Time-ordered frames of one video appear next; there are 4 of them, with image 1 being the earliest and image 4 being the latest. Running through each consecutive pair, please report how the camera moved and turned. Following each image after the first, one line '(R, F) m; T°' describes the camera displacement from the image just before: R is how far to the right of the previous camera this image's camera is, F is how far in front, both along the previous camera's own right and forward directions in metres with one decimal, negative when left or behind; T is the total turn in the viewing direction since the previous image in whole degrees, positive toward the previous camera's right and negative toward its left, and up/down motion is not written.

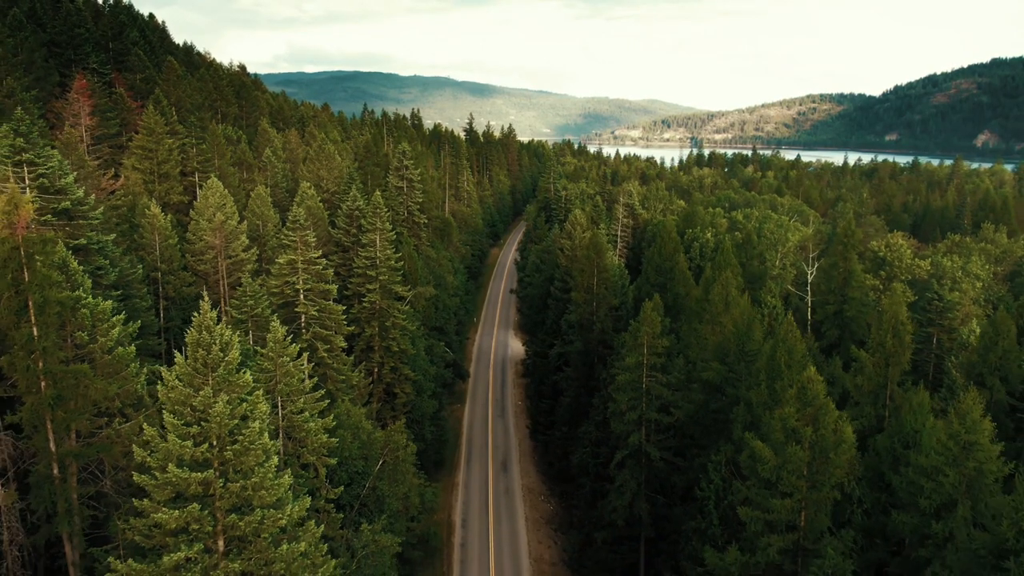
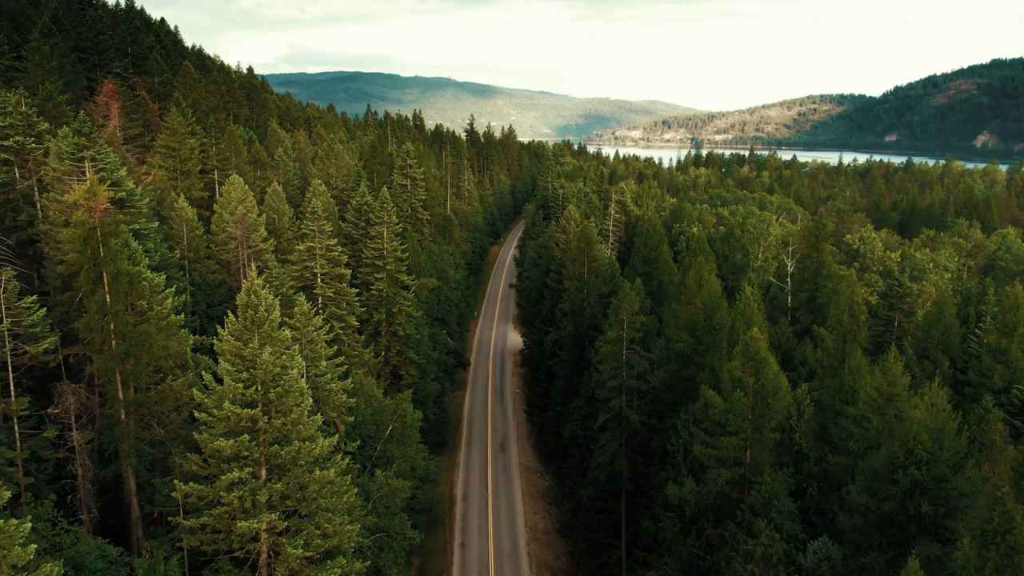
(+0.3, -3.8) m; 0°
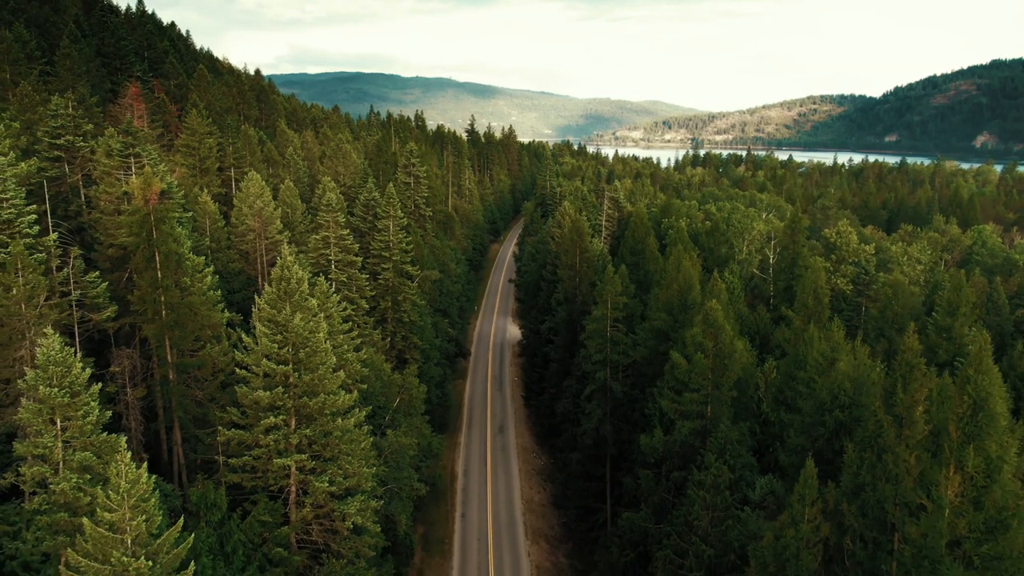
(+0.3, -3.8) m; 0°
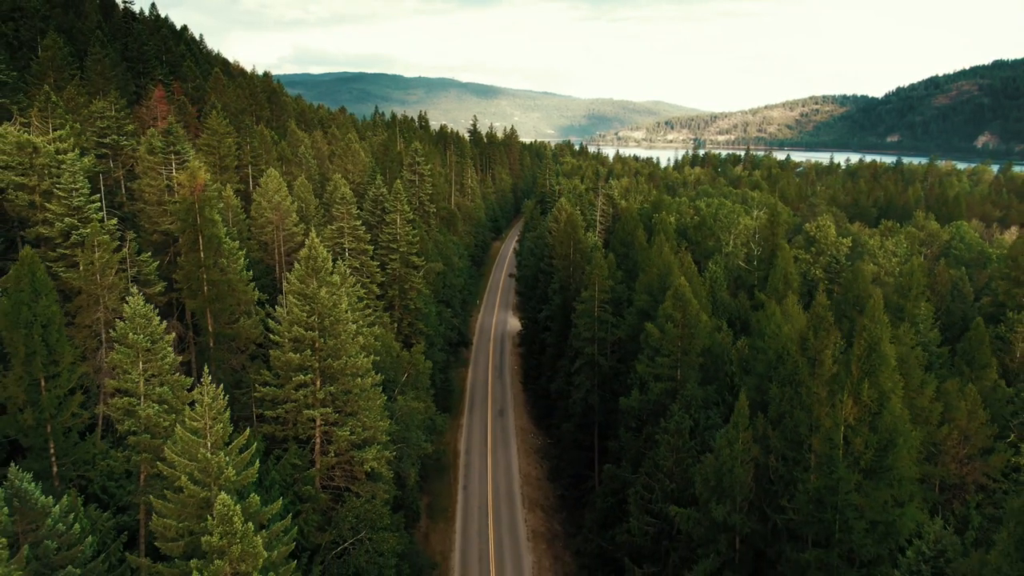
(+0.4, -4.1) m; 0°
